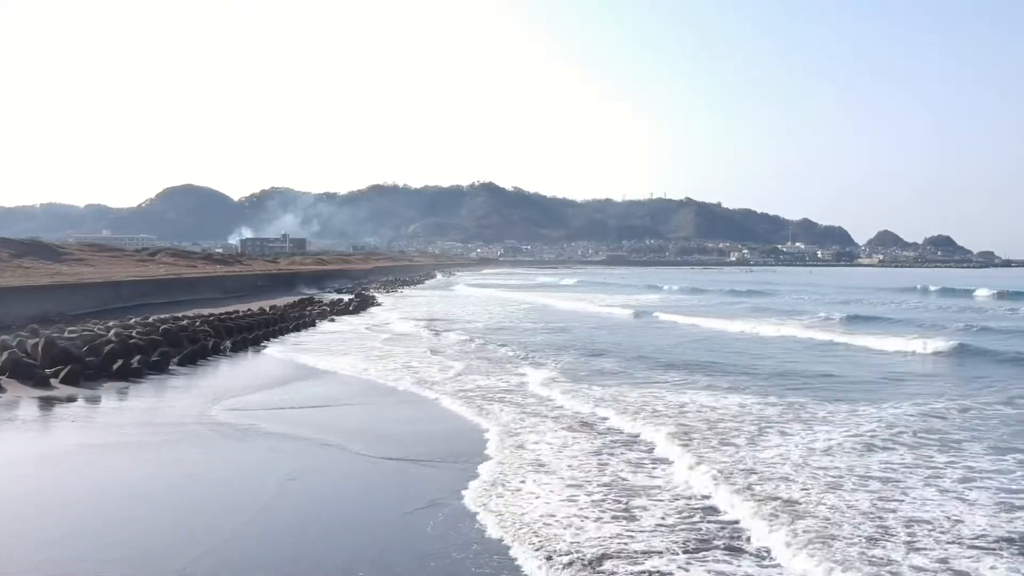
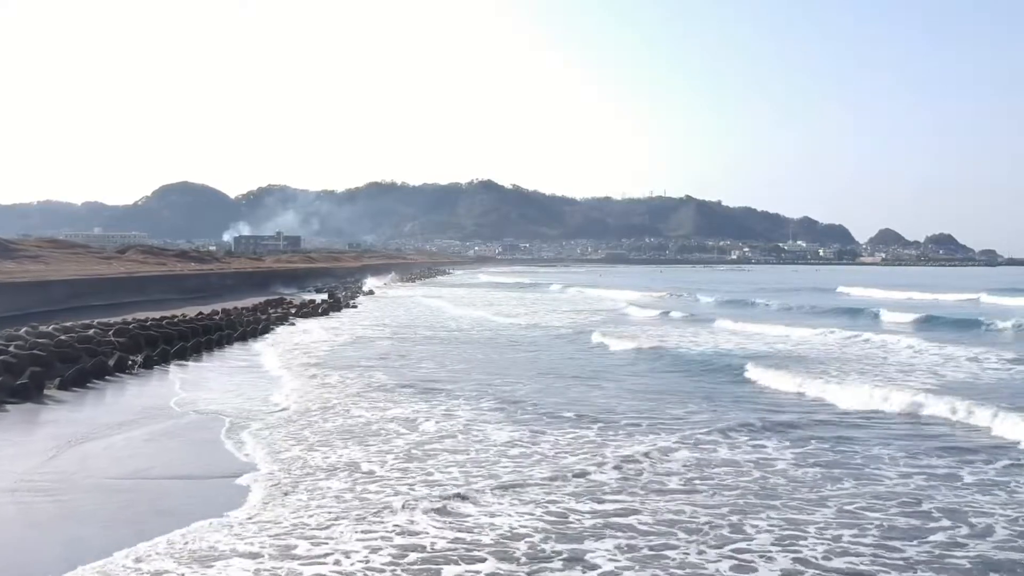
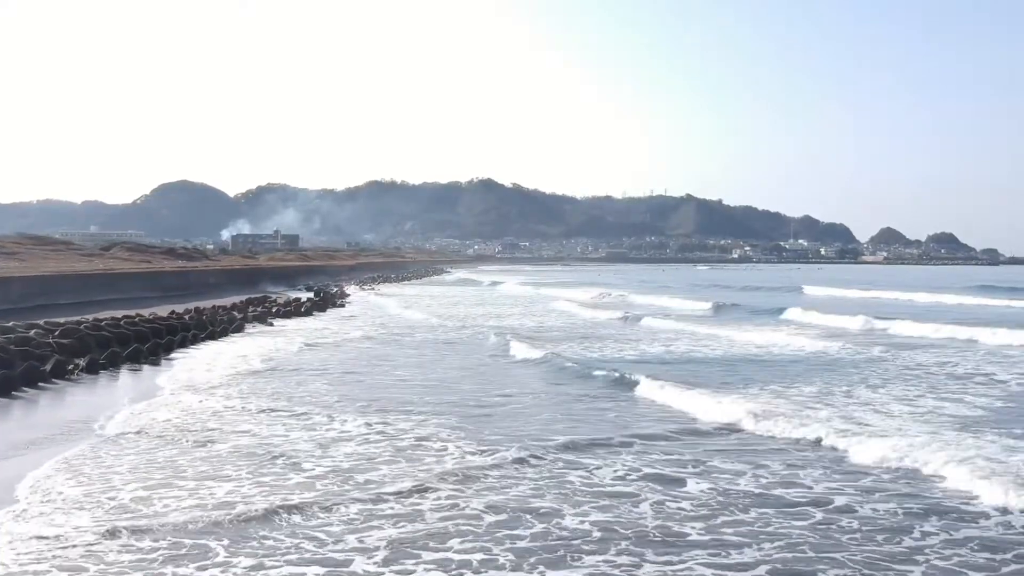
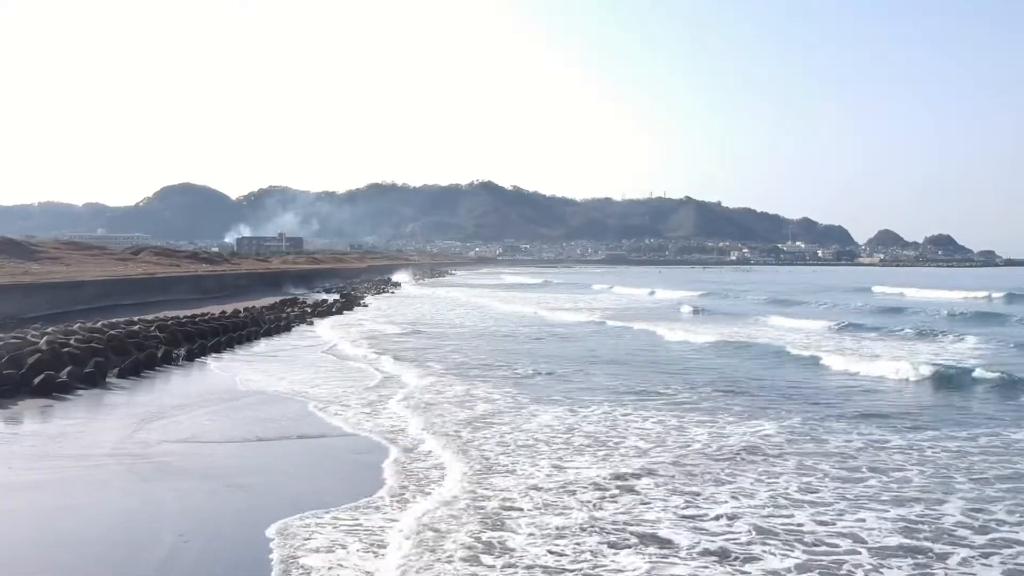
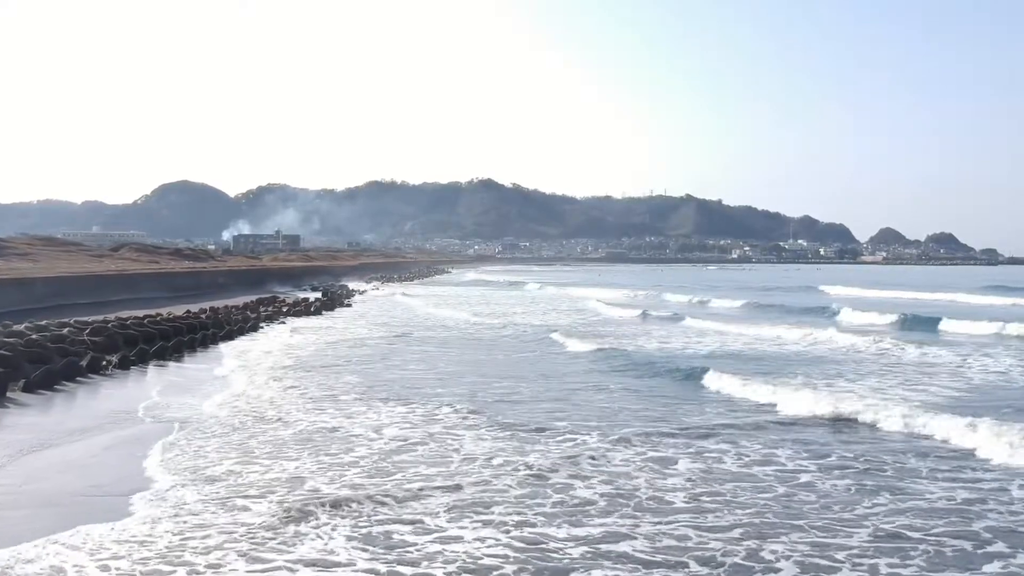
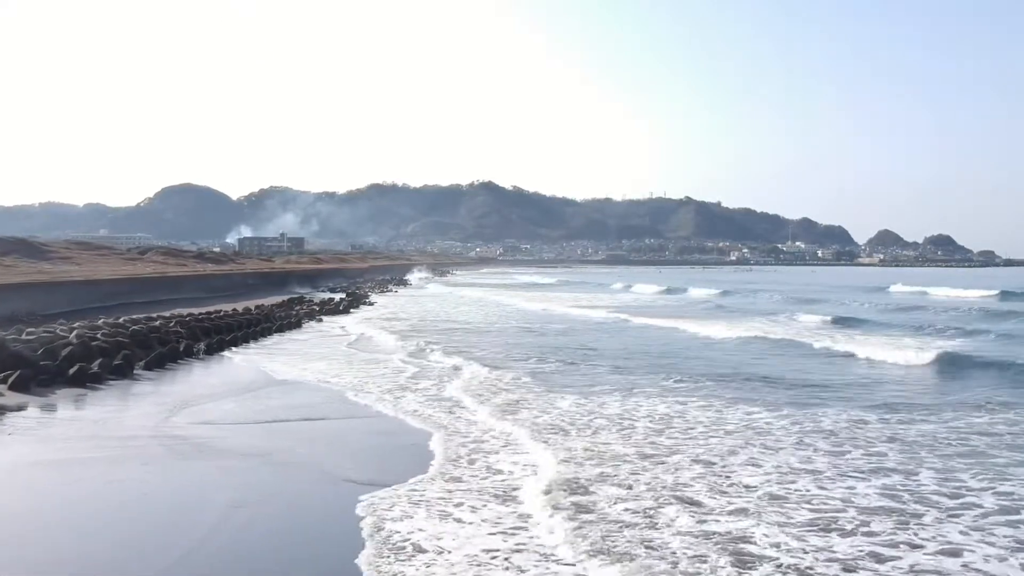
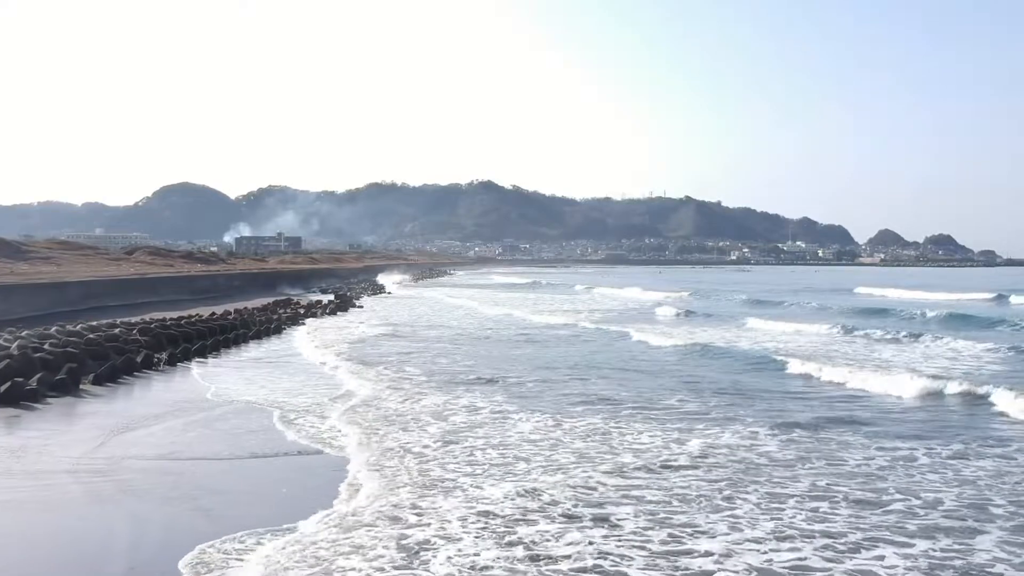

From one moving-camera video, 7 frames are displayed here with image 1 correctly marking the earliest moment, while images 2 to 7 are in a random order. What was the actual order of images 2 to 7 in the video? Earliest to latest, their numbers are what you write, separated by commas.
6, 4, 7, 2, 5, 3
